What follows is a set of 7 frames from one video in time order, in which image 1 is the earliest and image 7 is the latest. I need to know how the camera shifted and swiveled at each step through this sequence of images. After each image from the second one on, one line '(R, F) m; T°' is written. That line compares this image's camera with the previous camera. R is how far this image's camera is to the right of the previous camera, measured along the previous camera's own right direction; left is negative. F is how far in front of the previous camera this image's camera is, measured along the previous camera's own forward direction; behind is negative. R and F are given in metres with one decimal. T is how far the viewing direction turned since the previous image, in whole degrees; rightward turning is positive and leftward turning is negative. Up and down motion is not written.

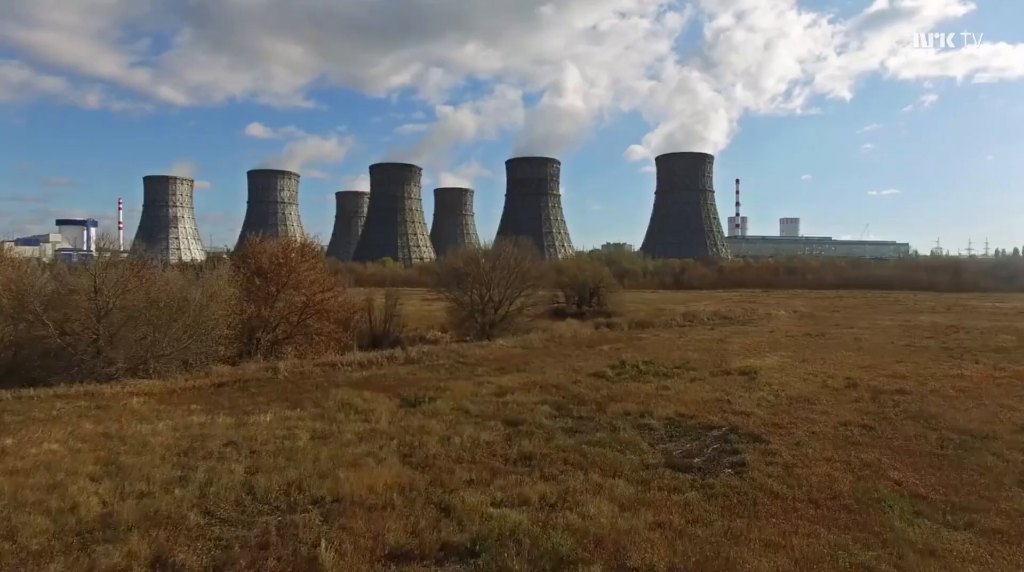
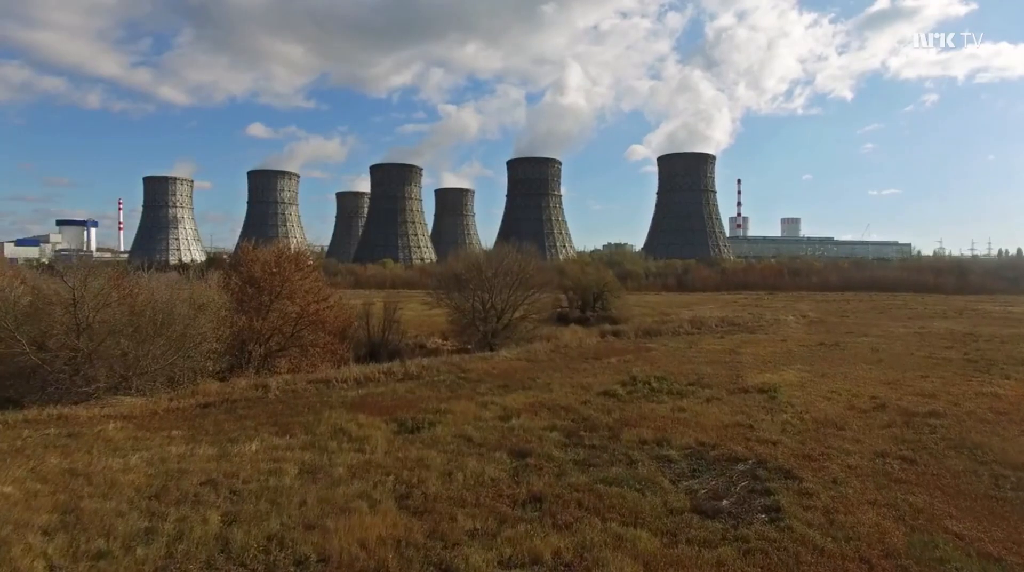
(0.0, +0.4) m; 0°
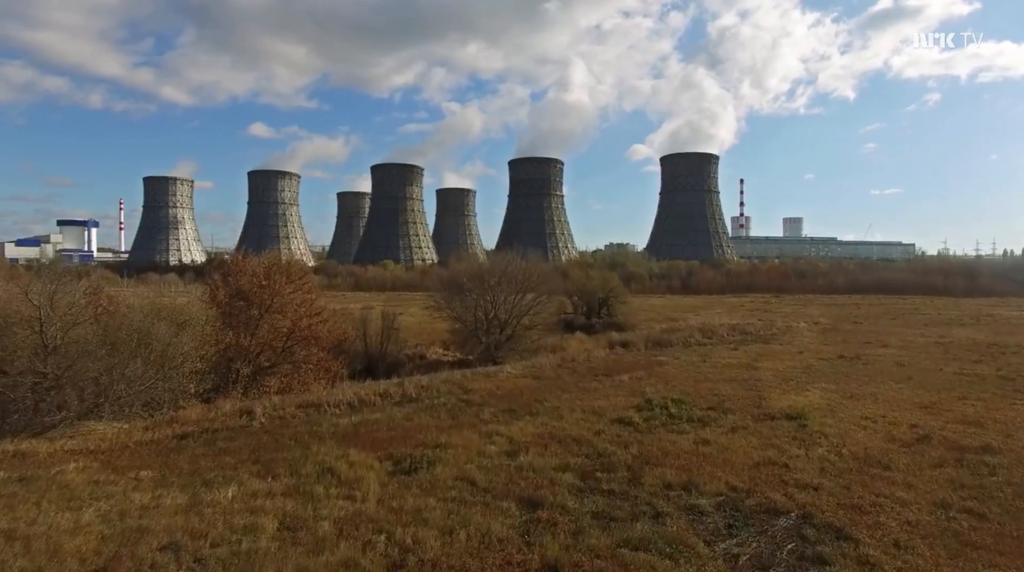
(0.0, +0.6) m; 0°
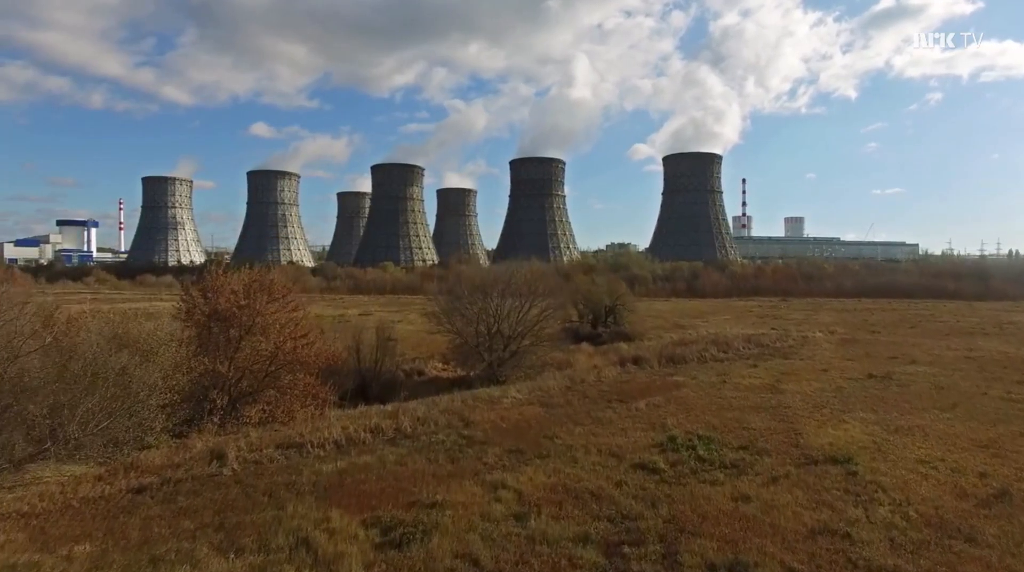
(0.0, +0.8) m; 0°
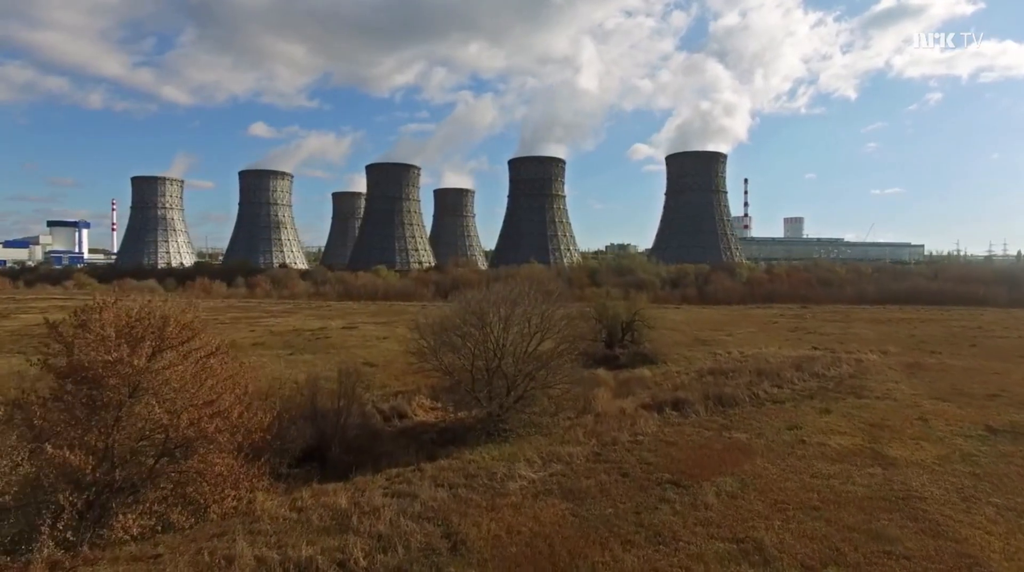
(-0.1, +2.5) m; 0°
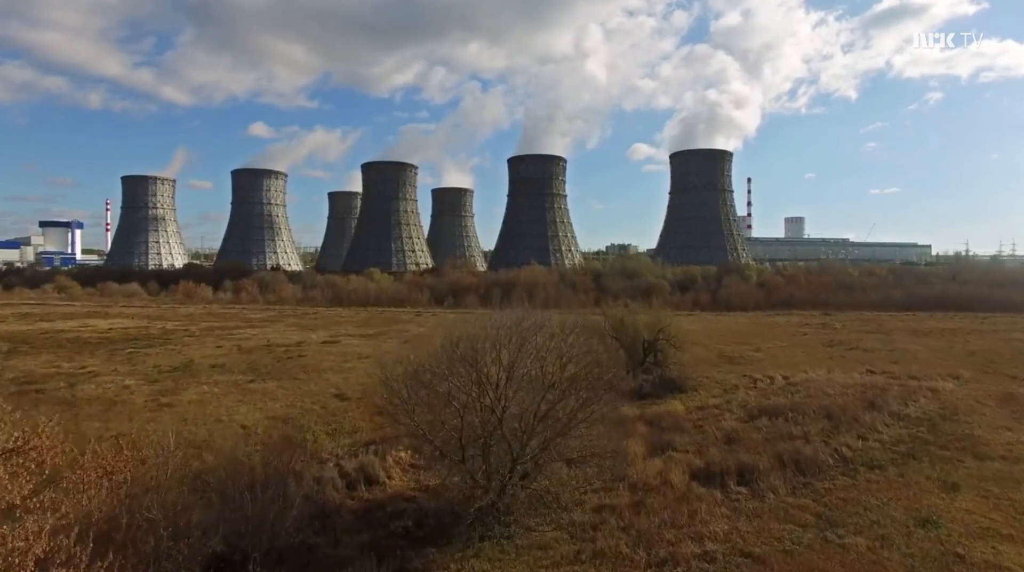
(0.0, +2.5) m; 0°
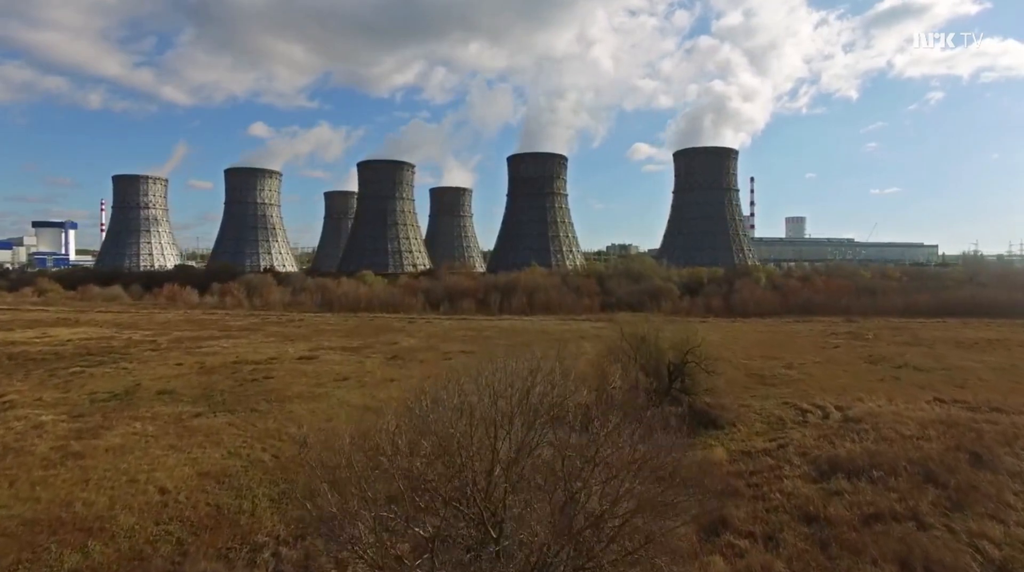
(0.0, +2.3) m; 0°
